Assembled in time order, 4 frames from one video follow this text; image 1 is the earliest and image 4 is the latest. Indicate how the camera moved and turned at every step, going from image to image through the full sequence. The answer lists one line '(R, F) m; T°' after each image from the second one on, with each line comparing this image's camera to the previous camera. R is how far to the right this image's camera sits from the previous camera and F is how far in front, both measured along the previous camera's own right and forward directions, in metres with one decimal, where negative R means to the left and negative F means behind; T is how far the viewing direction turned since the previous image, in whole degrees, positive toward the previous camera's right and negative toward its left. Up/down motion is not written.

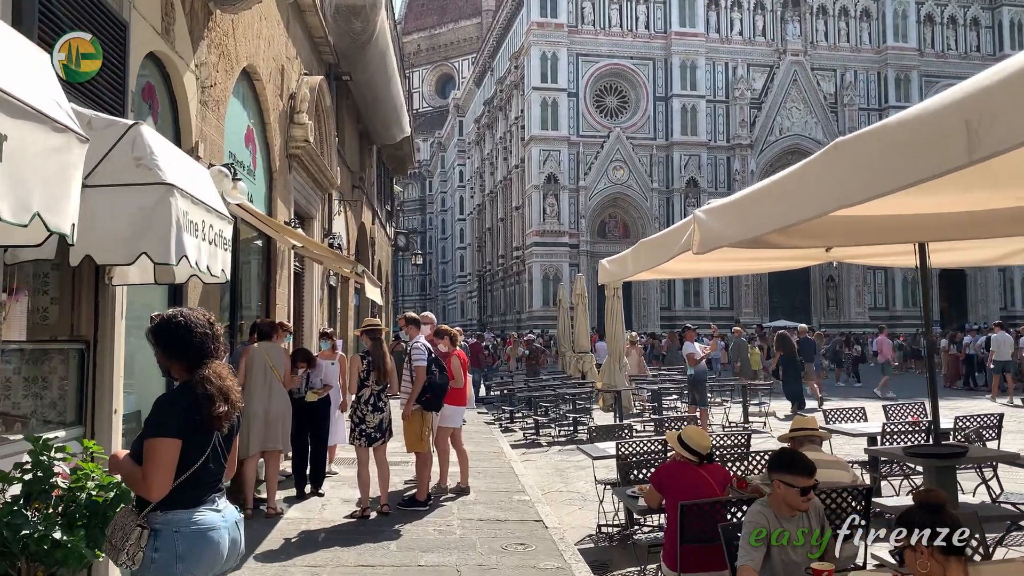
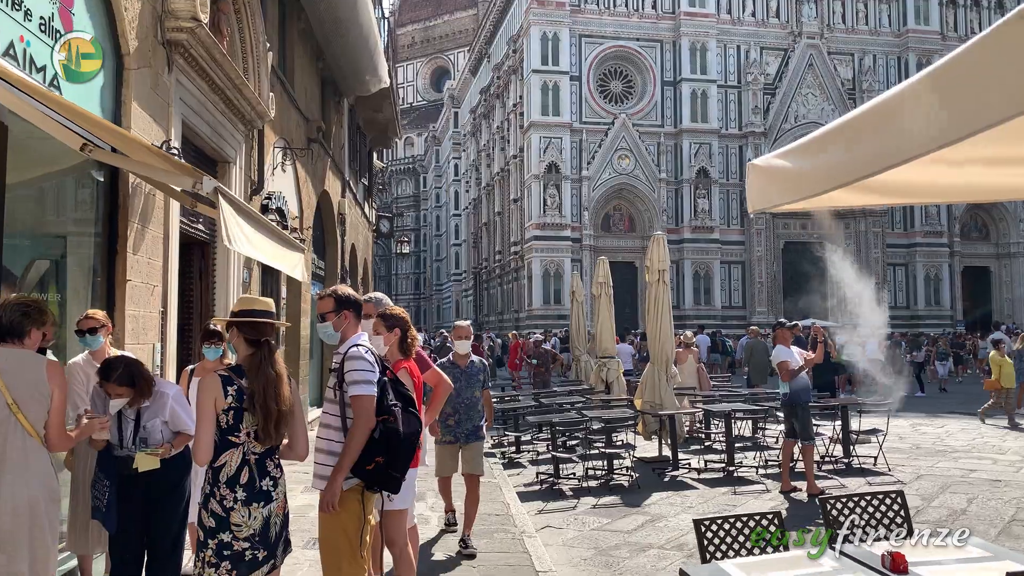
(-0.2, +4.2) m; 0°
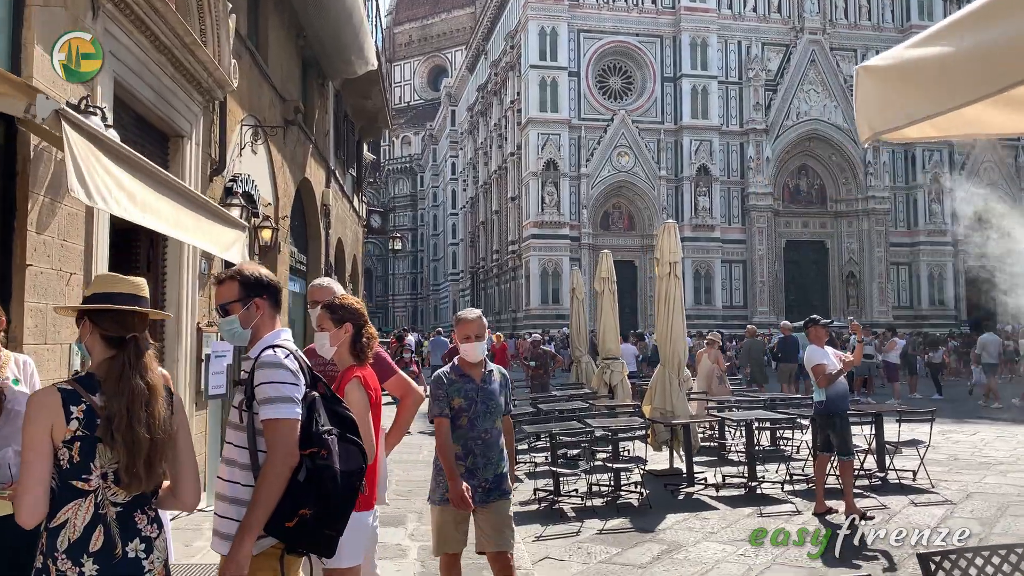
(0.0, +1.1) m; 0°
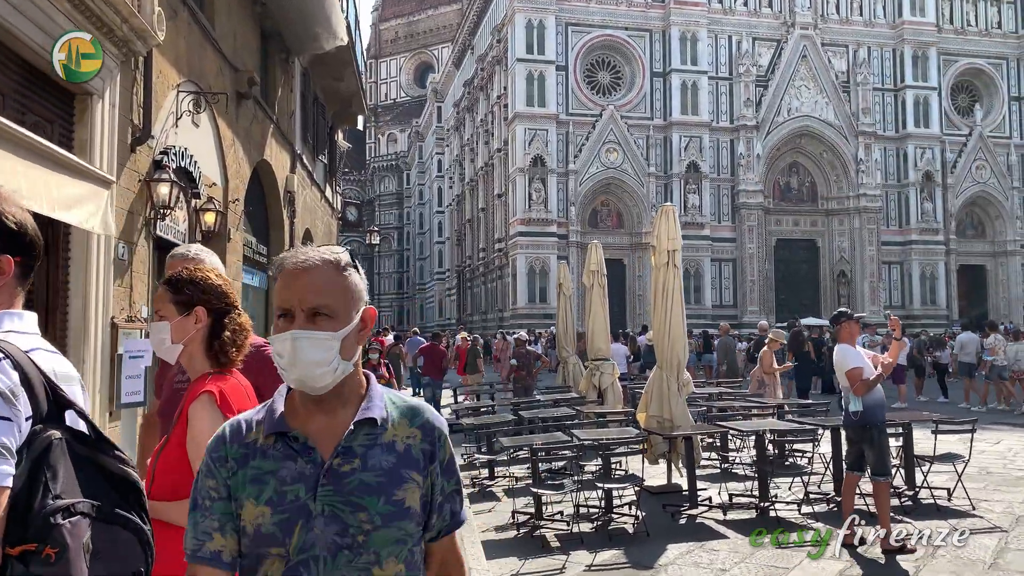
(+0.1, +1.2) m; +1°
